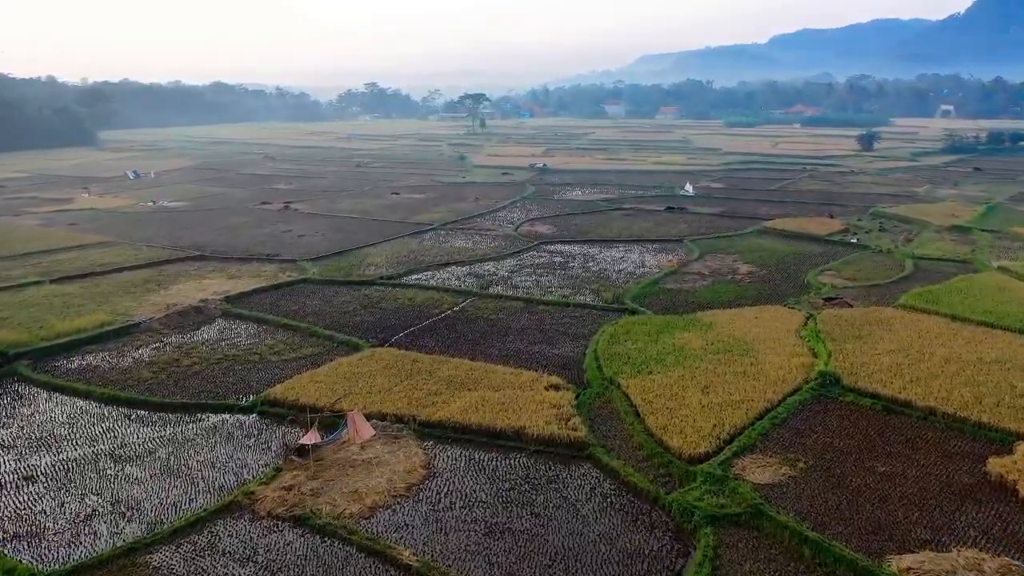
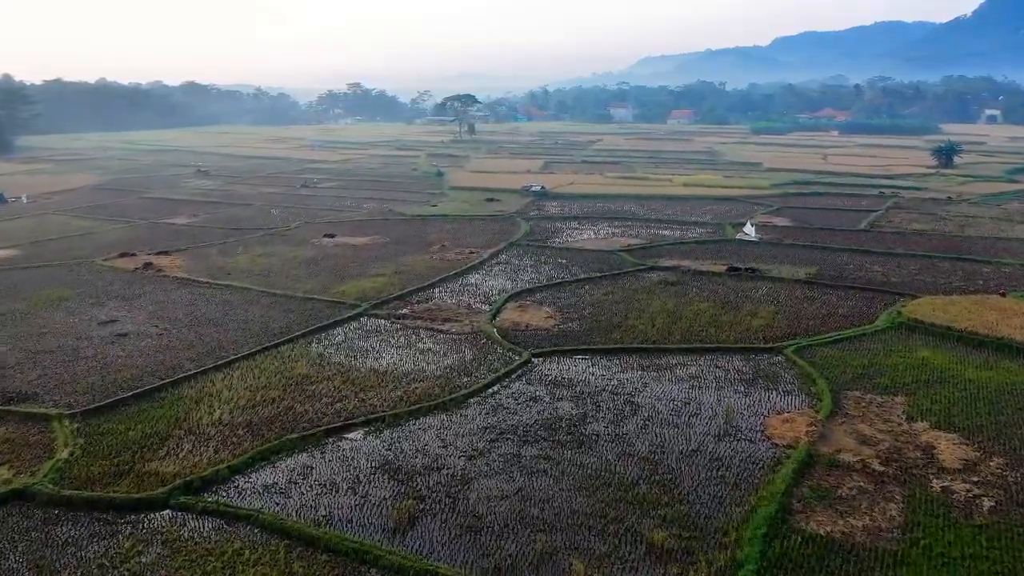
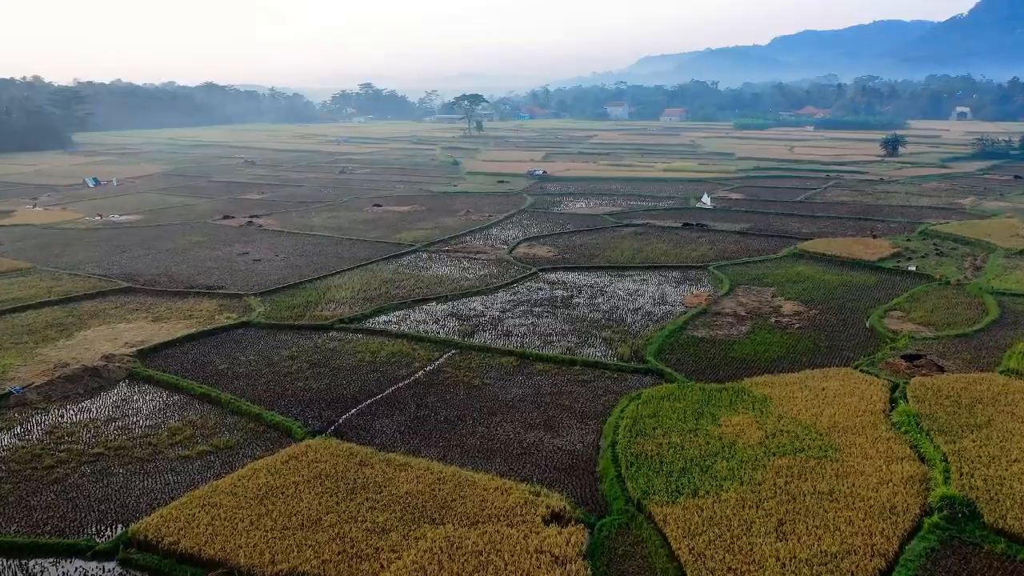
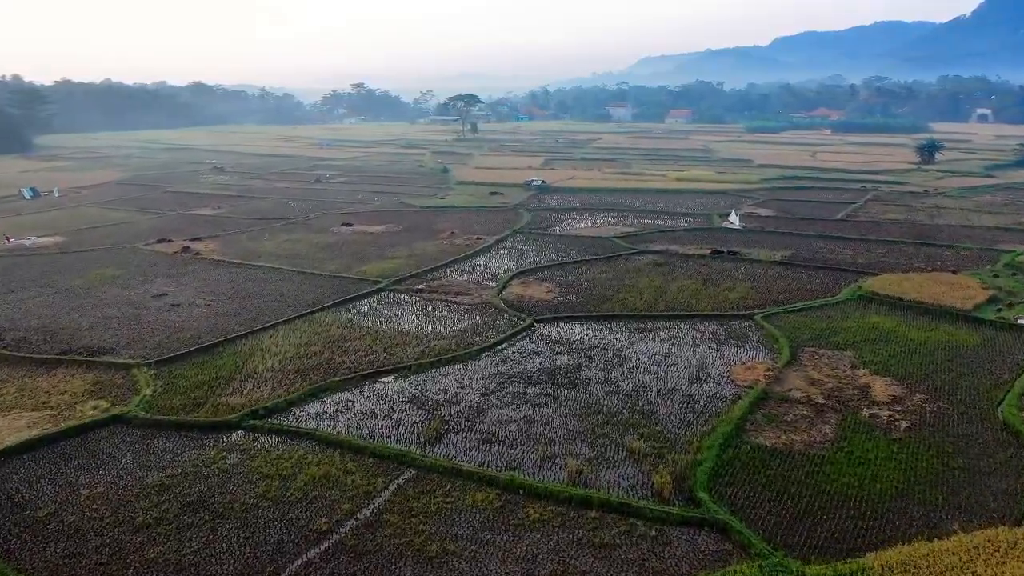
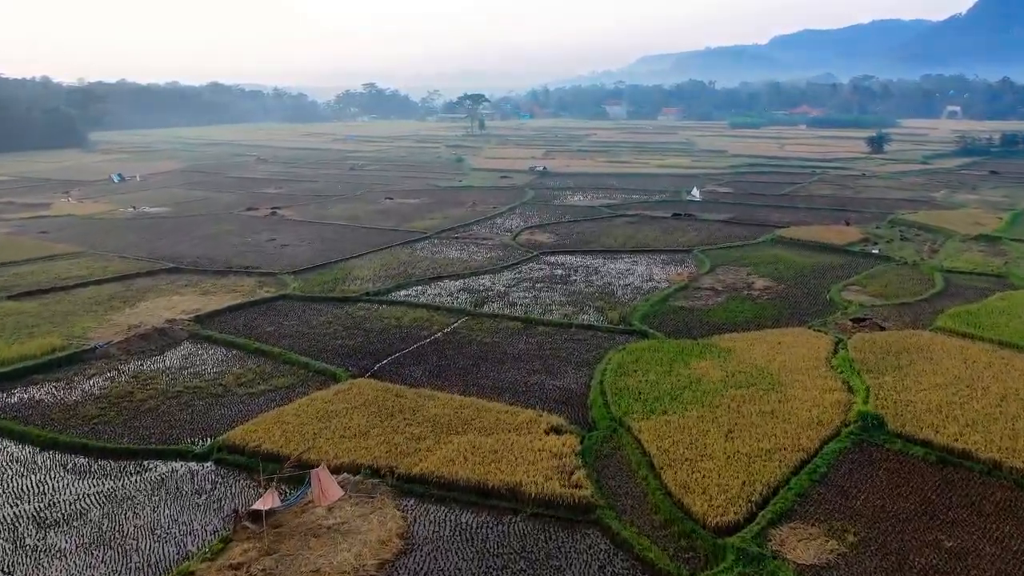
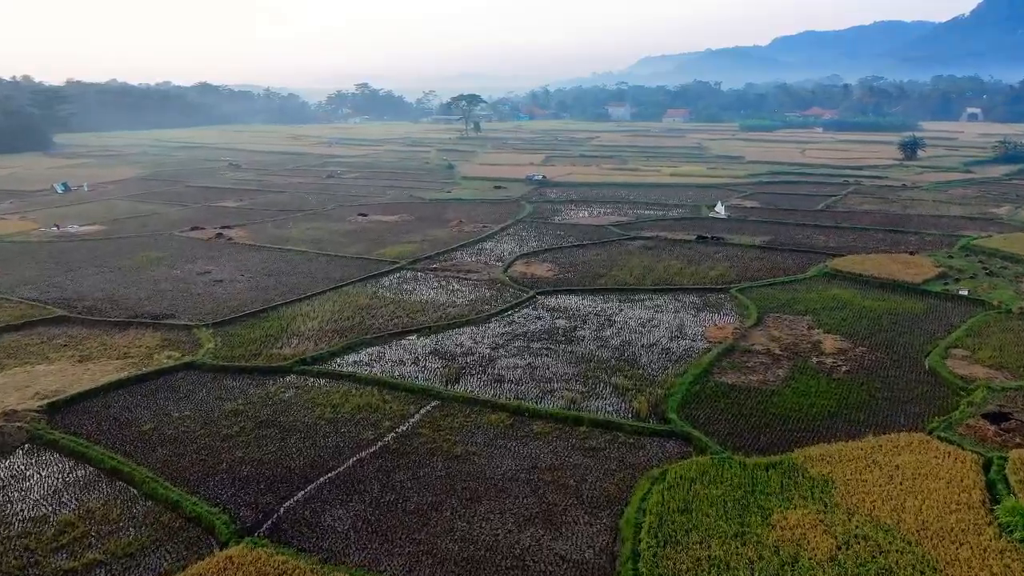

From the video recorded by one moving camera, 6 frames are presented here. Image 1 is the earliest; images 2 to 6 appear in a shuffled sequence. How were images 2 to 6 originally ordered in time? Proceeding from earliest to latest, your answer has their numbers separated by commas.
5, 3, 6, 4, 2
